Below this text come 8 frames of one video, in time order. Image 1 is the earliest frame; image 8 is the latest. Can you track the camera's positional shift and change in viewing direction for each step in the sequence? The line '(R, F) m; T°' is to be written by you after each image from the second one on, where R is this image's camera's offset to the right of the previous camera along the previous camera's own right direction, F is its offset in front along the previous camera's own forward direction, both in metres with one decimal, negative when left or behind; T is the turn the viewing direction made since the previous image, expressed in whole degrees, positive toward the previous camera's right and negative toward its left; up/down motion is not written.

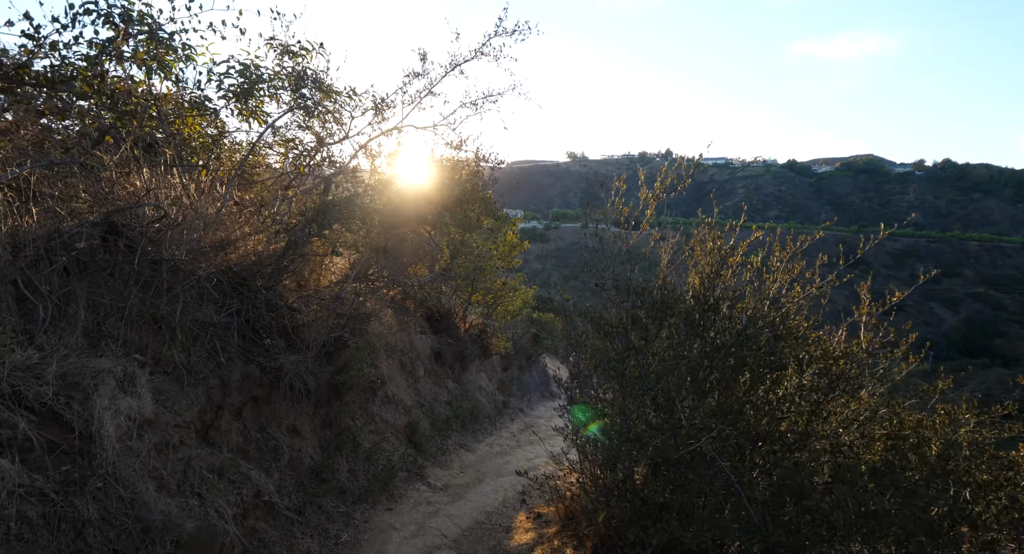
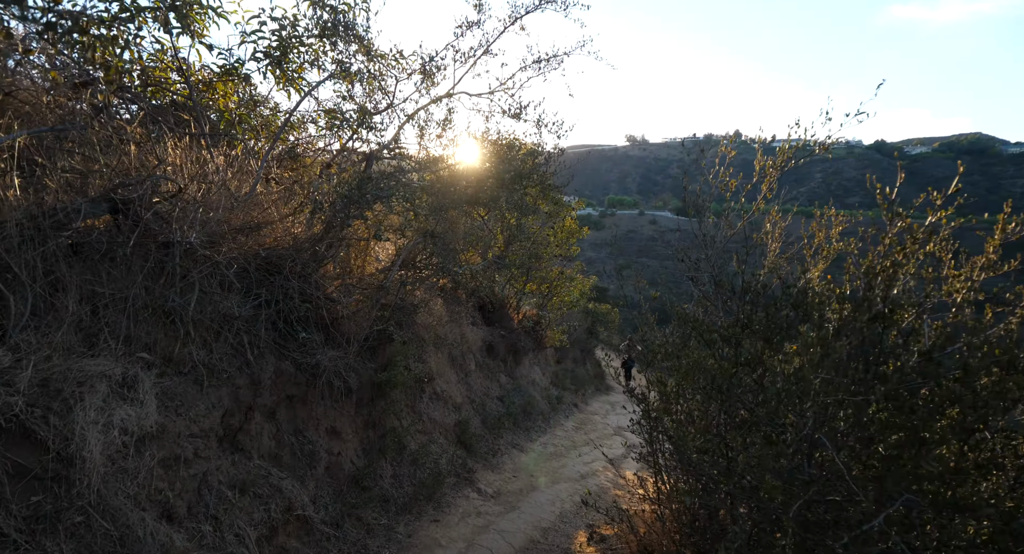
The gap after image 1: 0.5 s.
(-0.1, +0.7) m; -6°
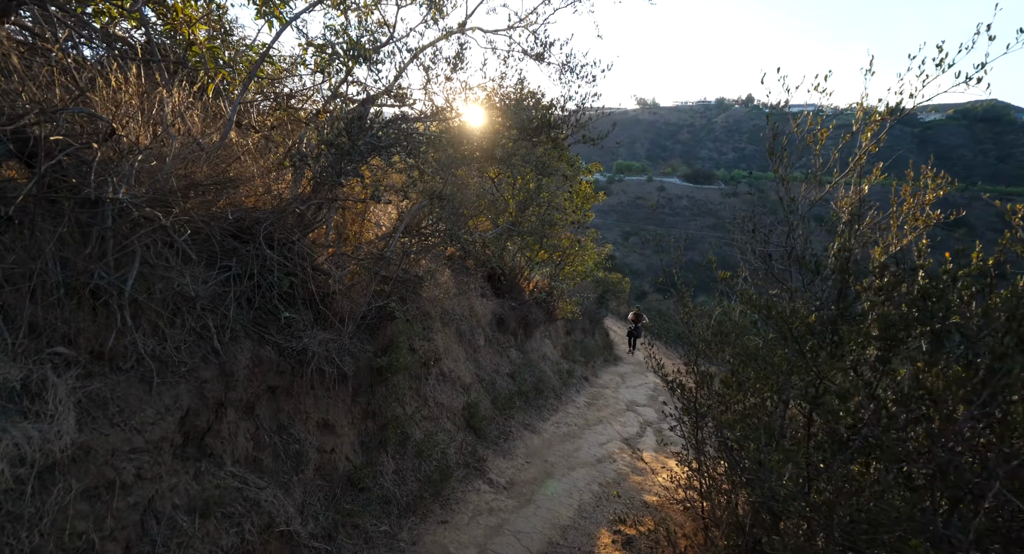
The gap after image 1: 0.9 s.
(-0.1, +0.7) m; 0°
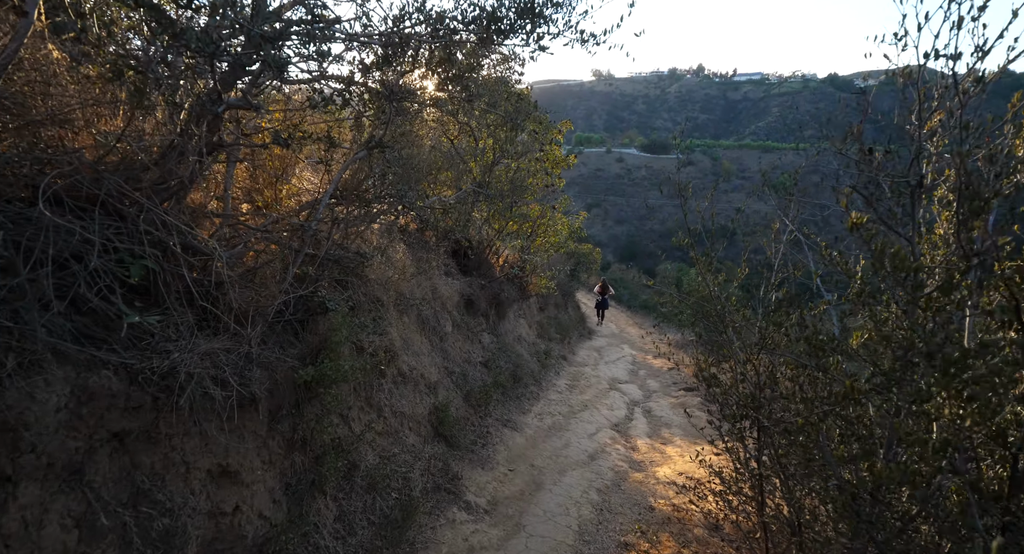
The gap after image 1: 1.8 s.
(0.0, +1.2) m; +4°
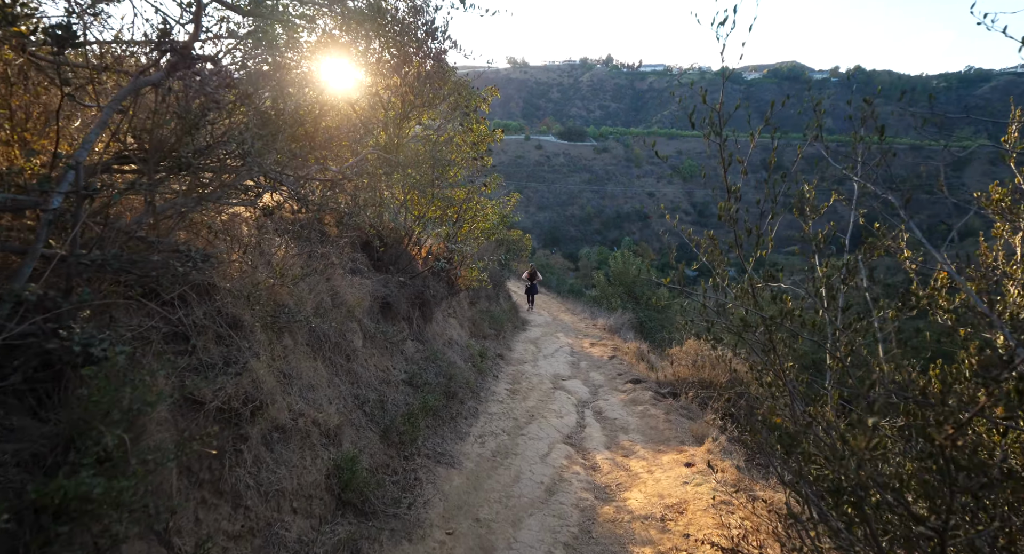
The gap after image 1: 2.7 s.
(0.0, +1.5) m; +8°
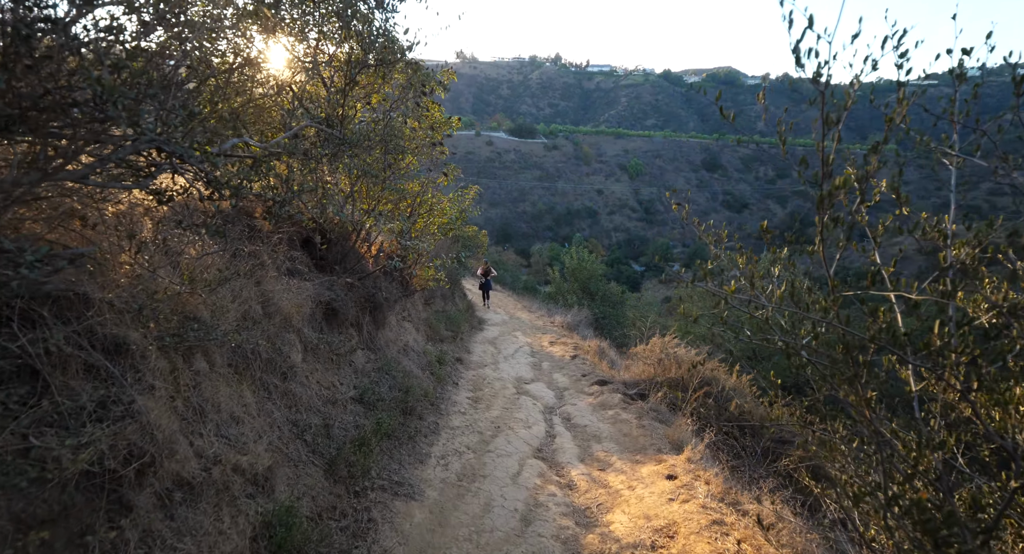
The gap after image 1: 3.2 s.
(-0.1, +0.7) m; +5°
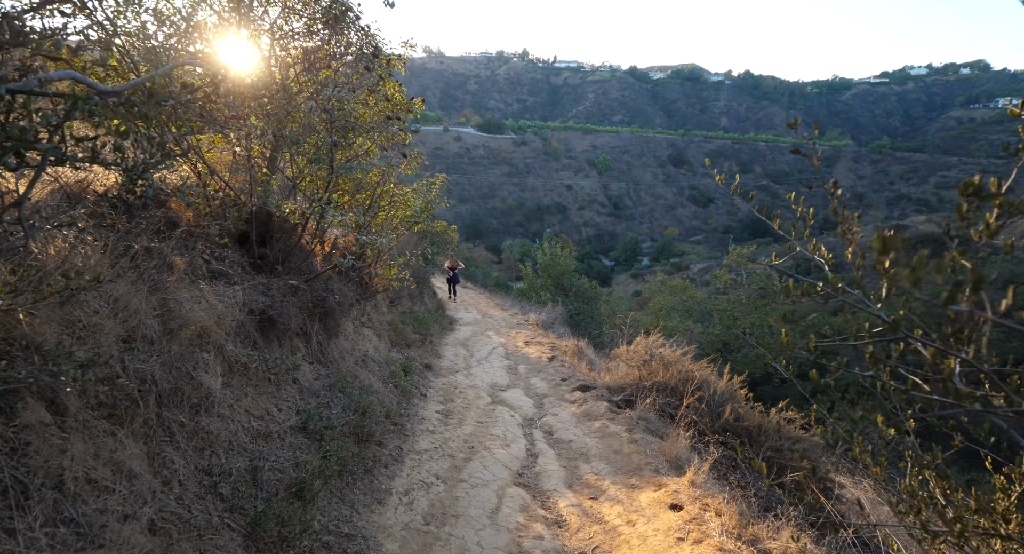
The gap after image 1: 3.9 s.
(0.0, +0.9) m; +3°
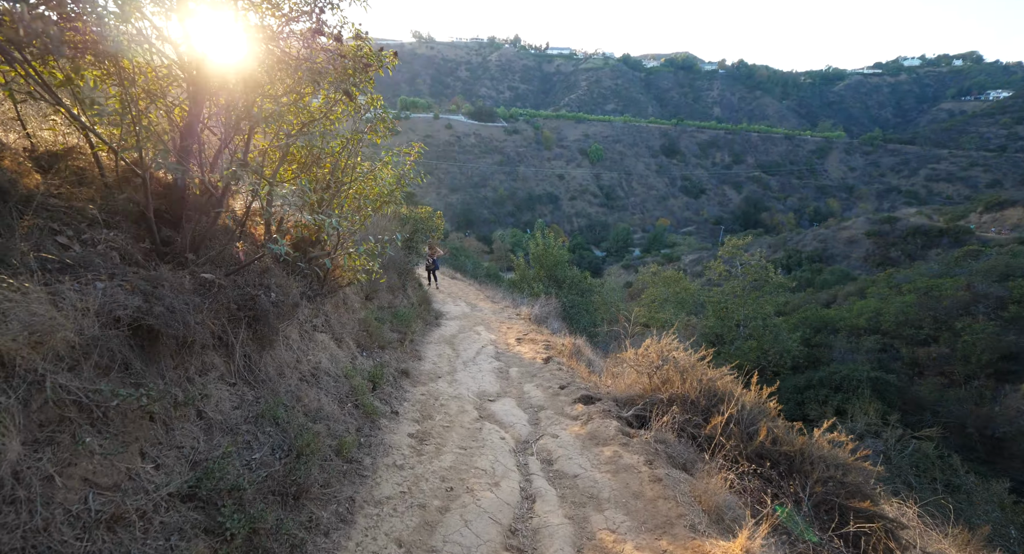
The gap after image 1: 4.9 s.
(0.0, +1.5) m; +1°
